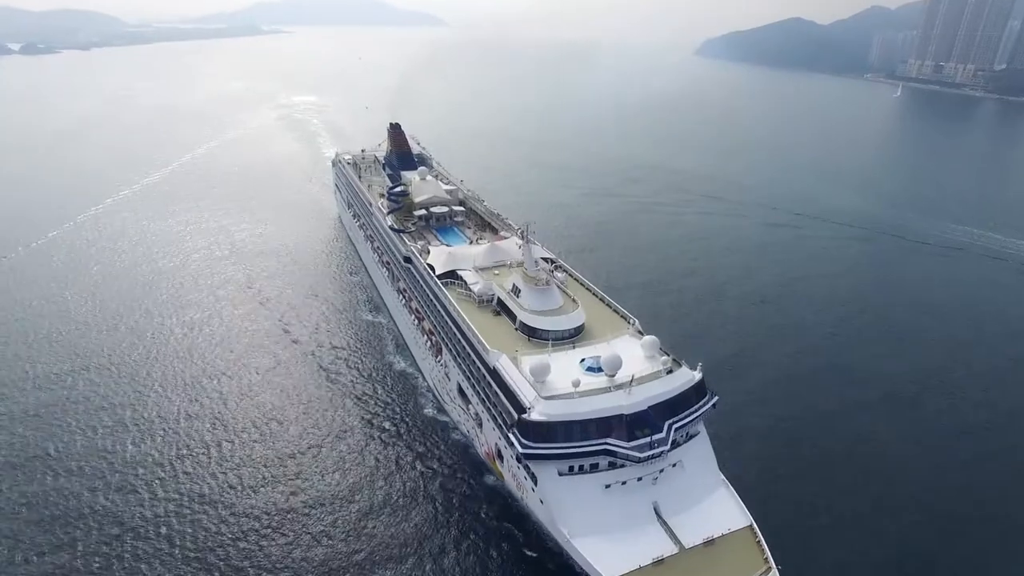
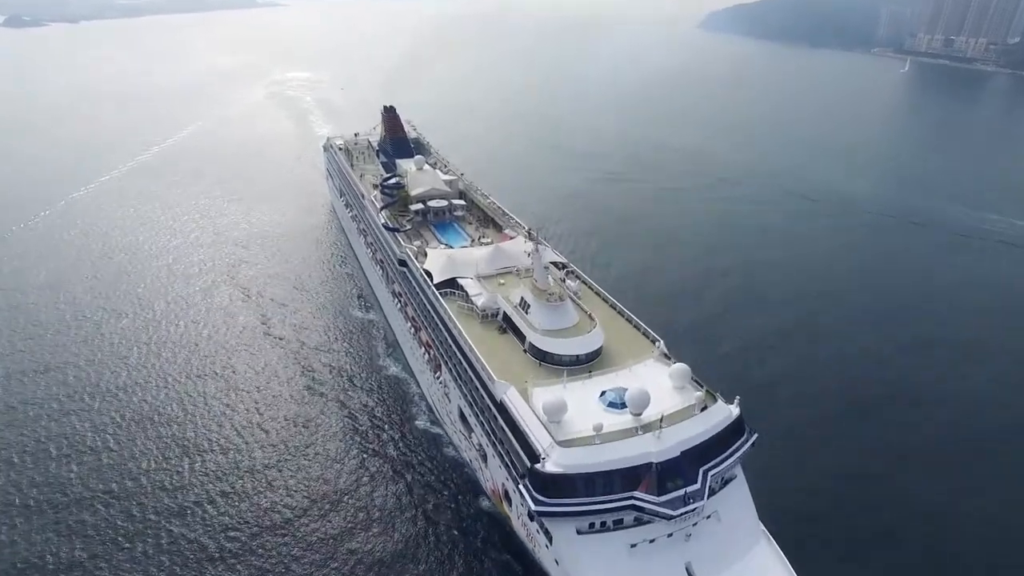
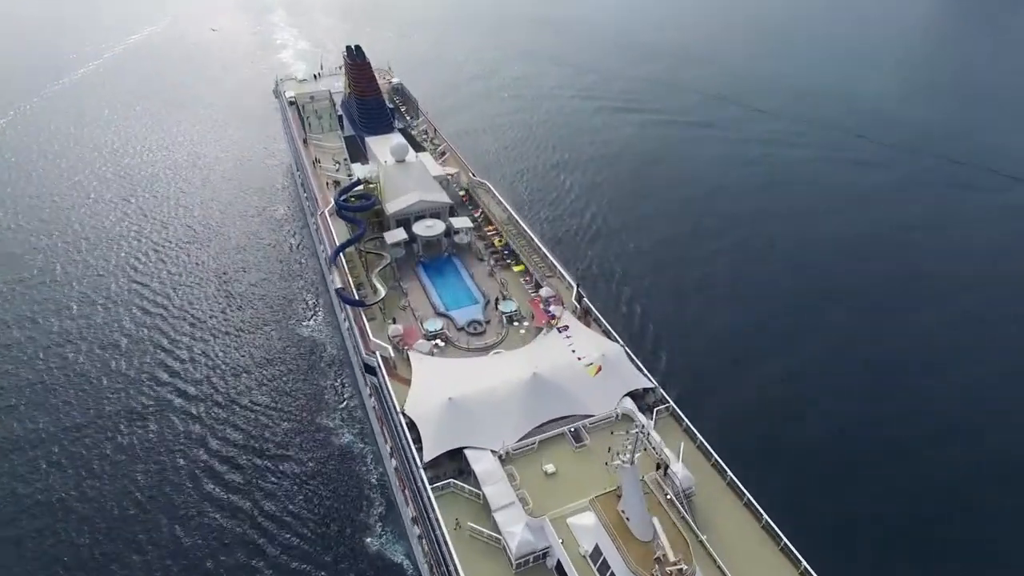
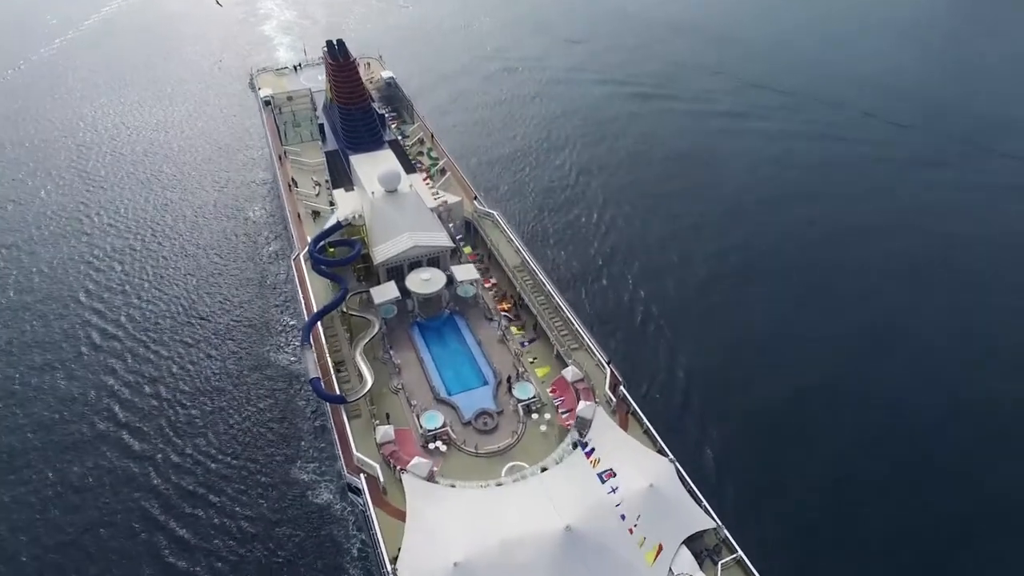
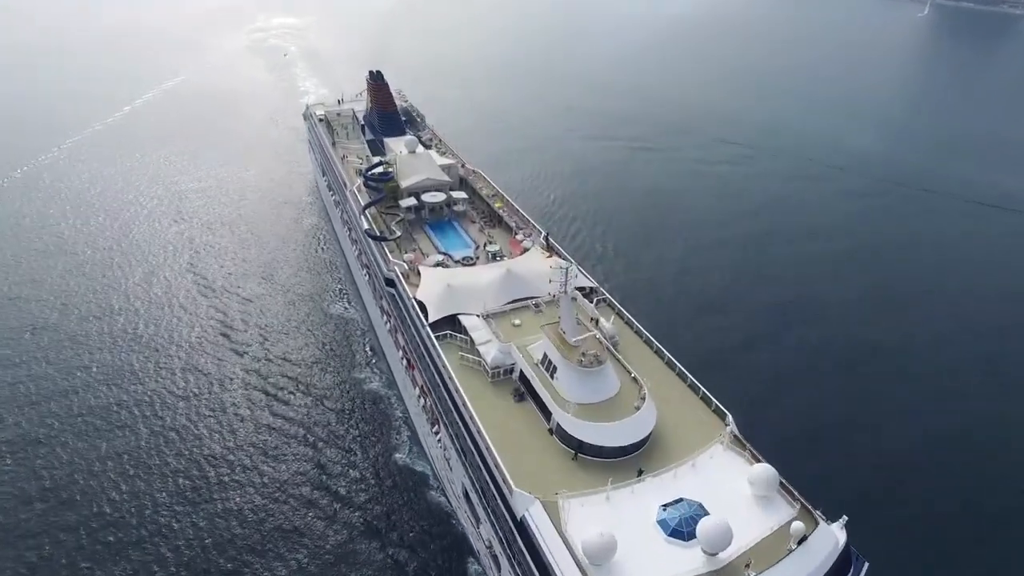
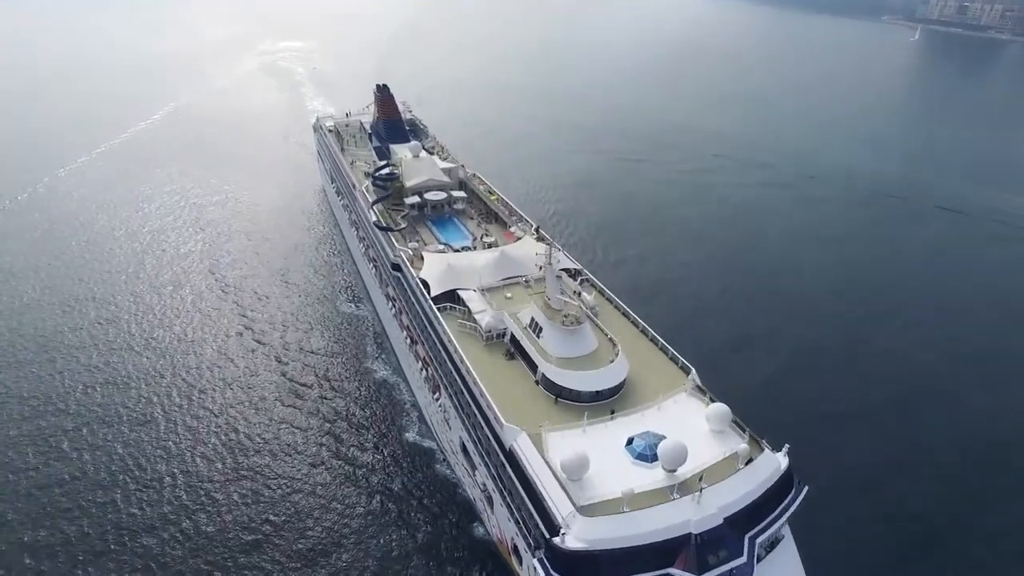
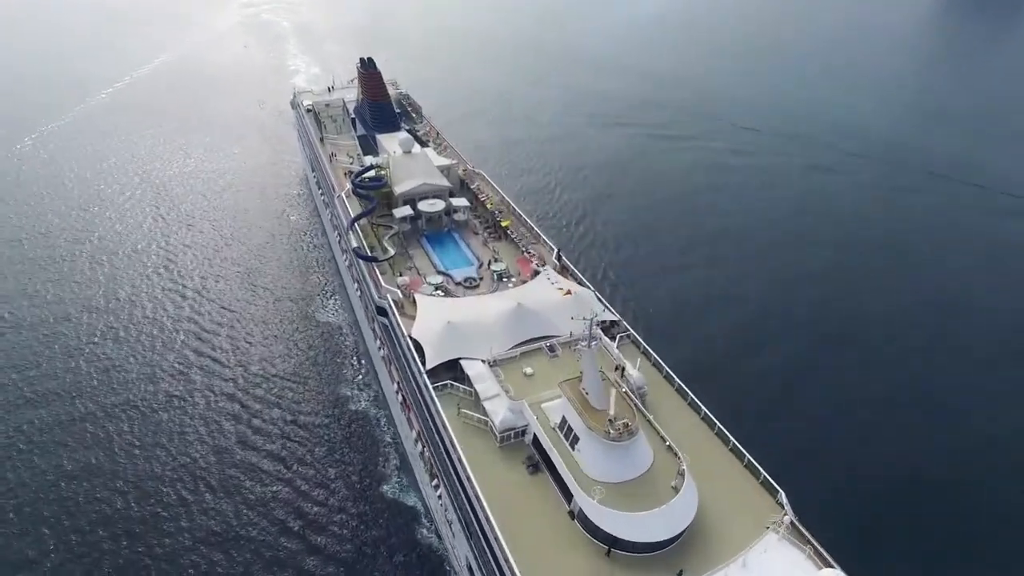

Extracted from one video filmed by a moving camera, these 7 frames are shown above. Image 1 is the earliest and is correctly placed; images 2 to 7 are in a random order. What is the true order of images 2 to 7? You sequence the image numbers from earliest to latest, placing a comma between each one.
2, 6, 5, 7, 3, 4
